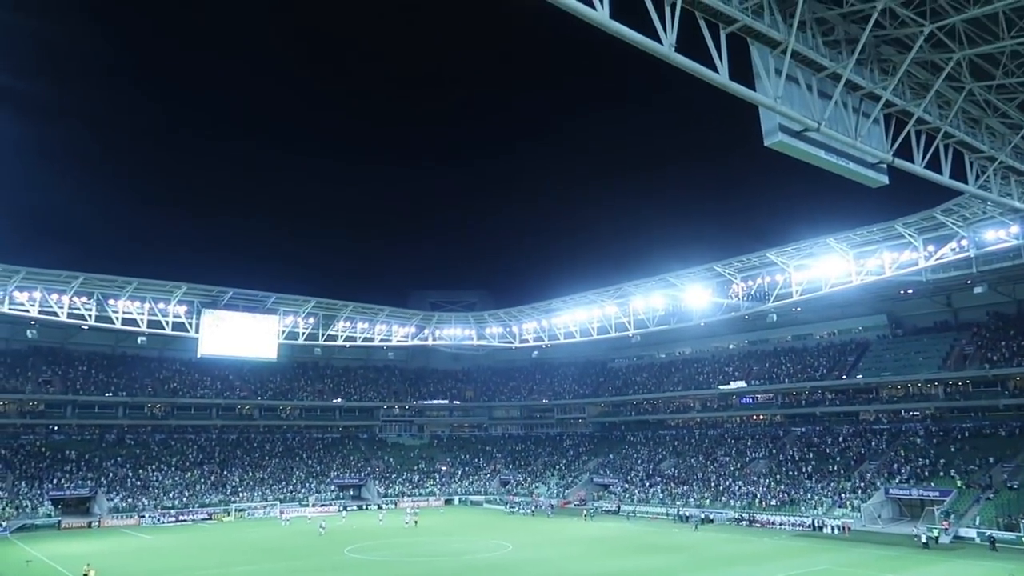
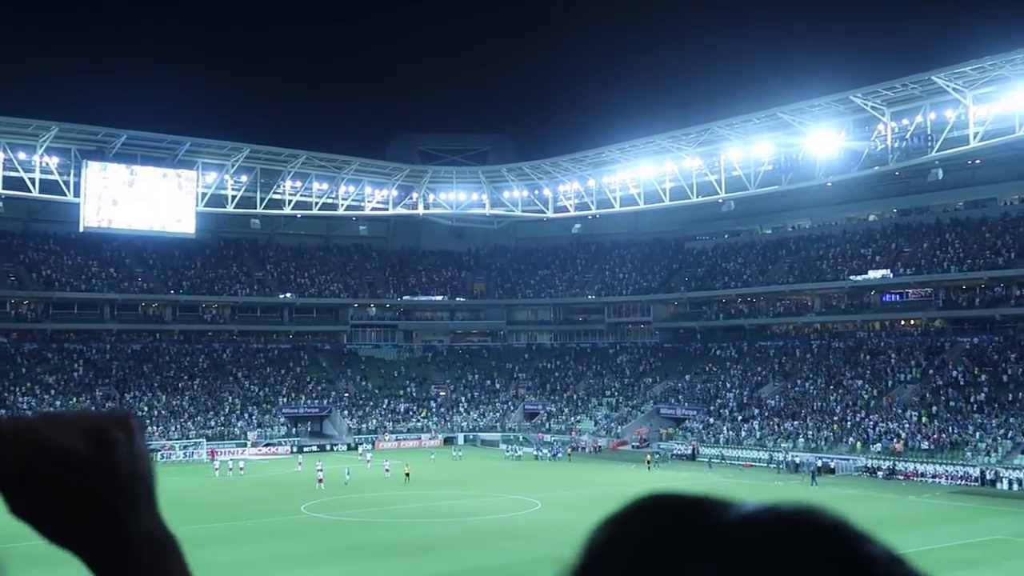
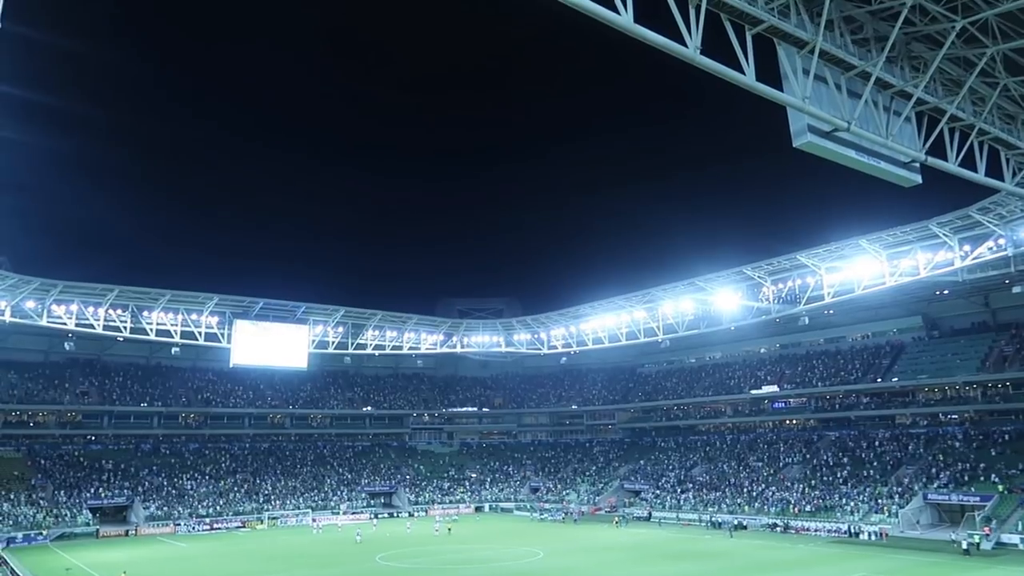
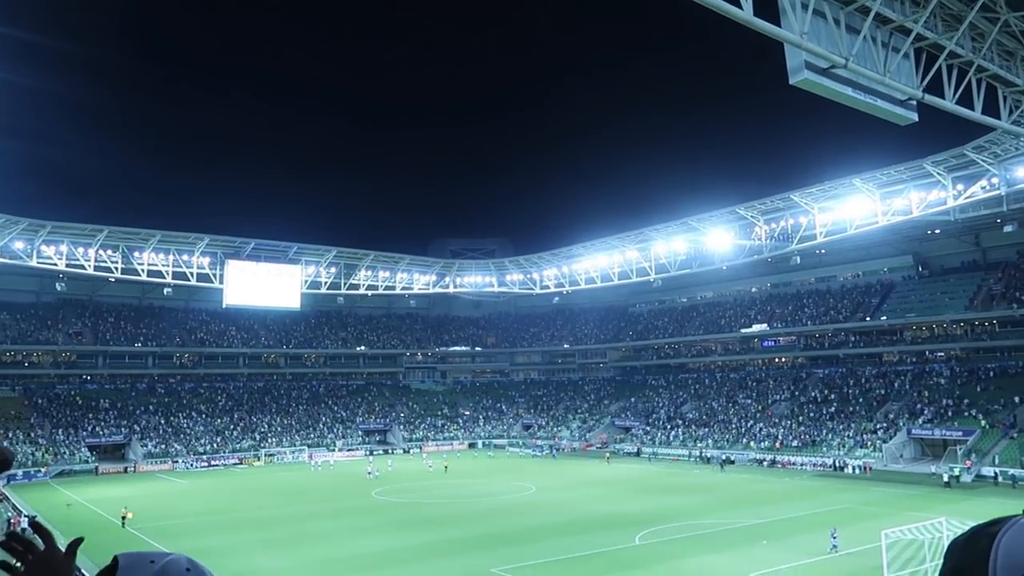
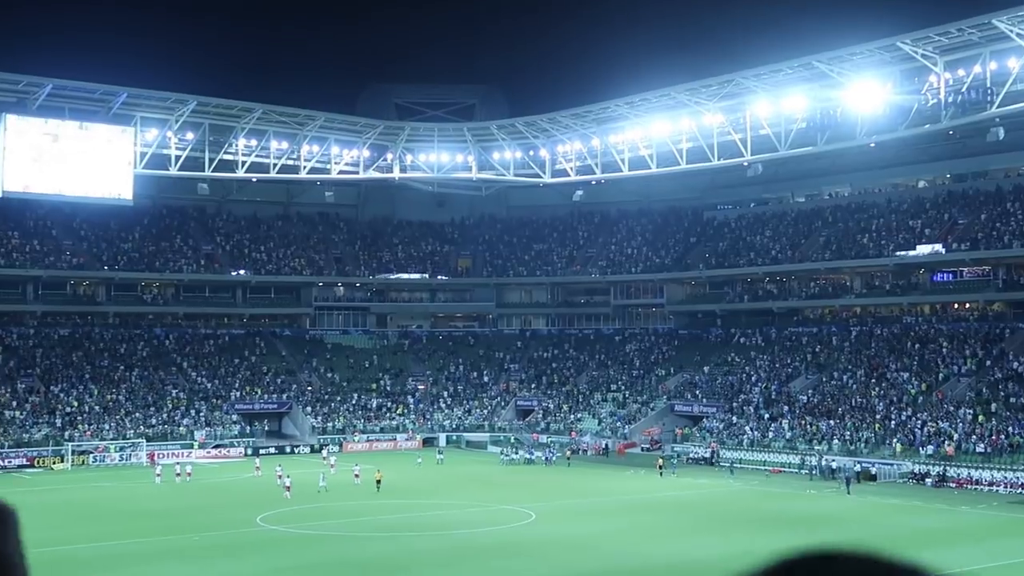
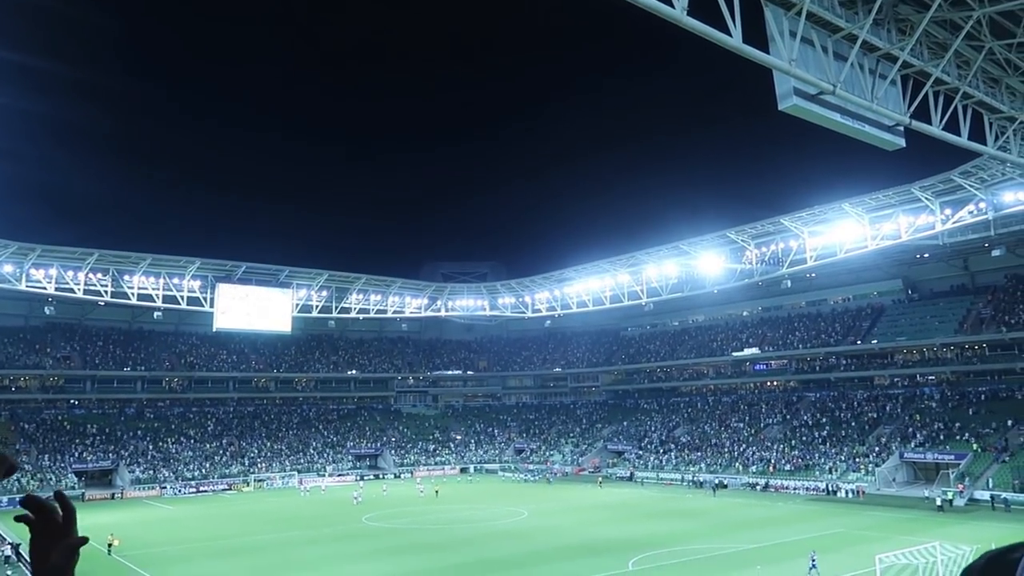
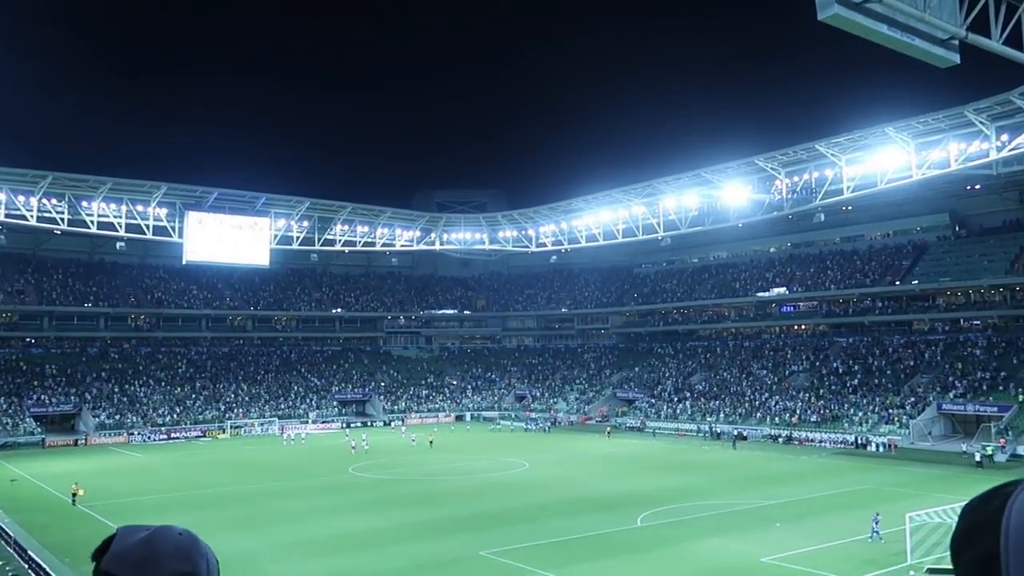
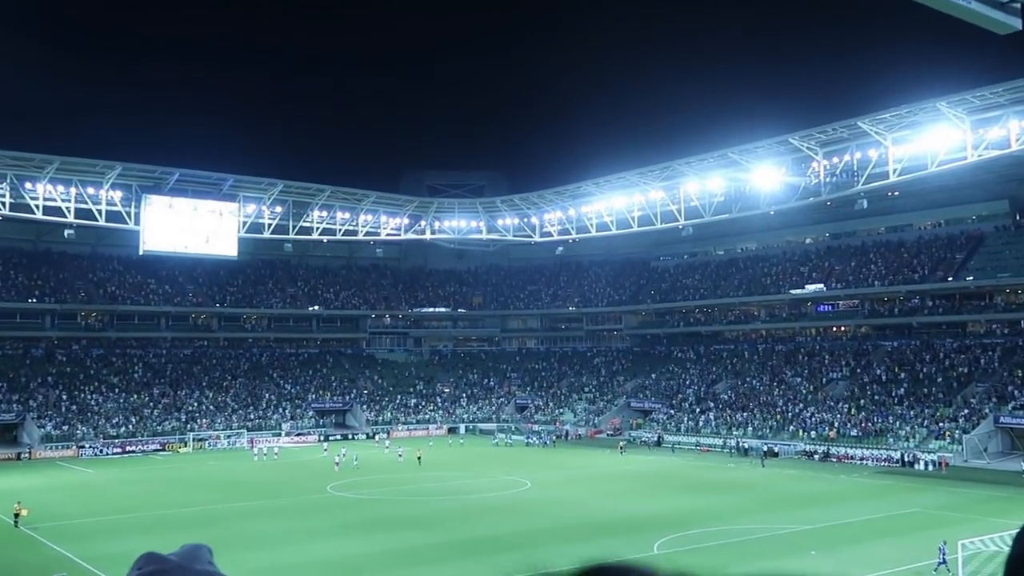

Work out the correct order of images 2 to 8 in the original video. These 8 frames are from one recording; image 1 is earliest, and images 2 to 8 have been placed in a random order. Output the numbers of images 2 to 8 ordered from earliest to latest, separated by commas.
3, 6, 4, 7, 8, 2, 5
